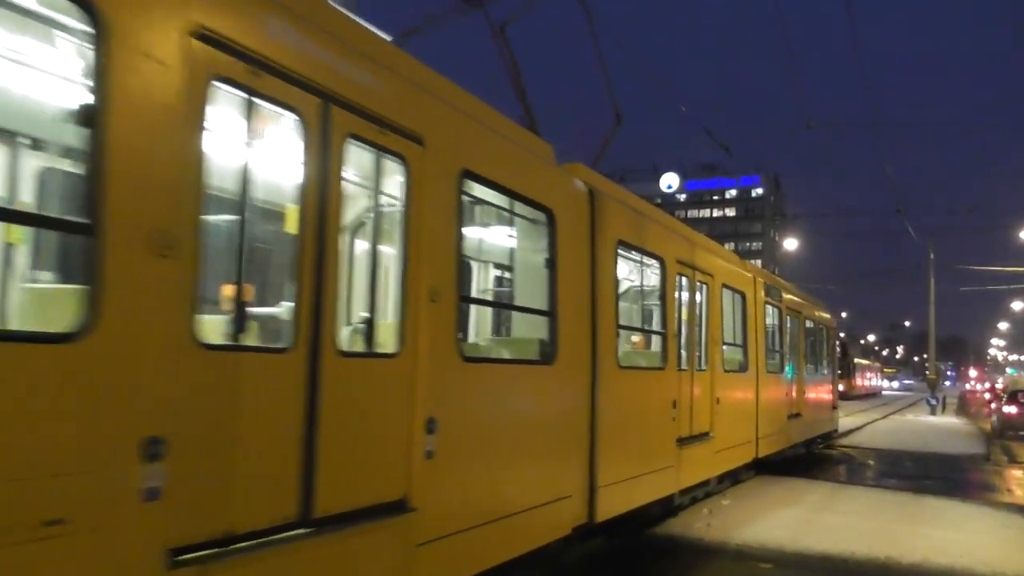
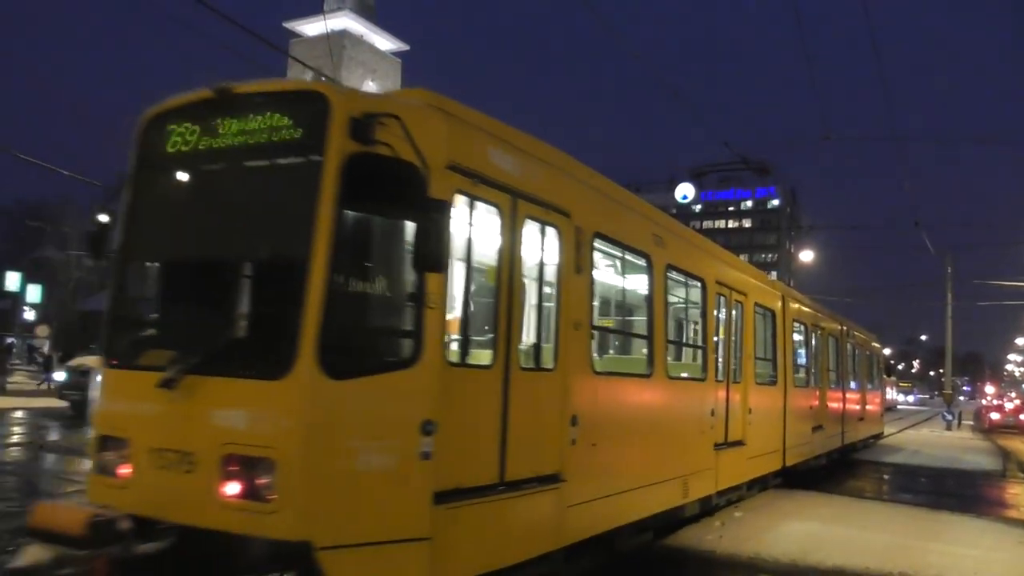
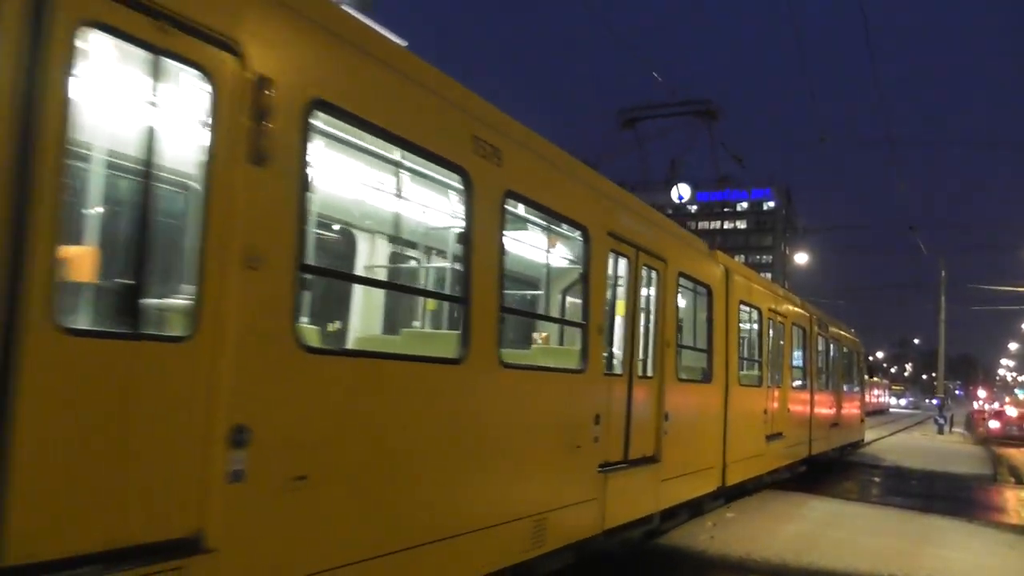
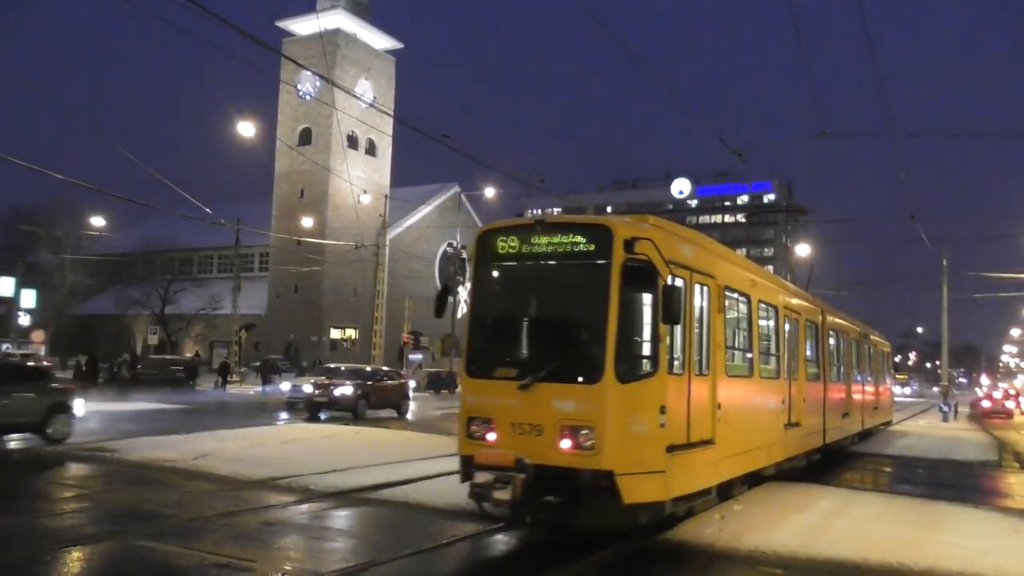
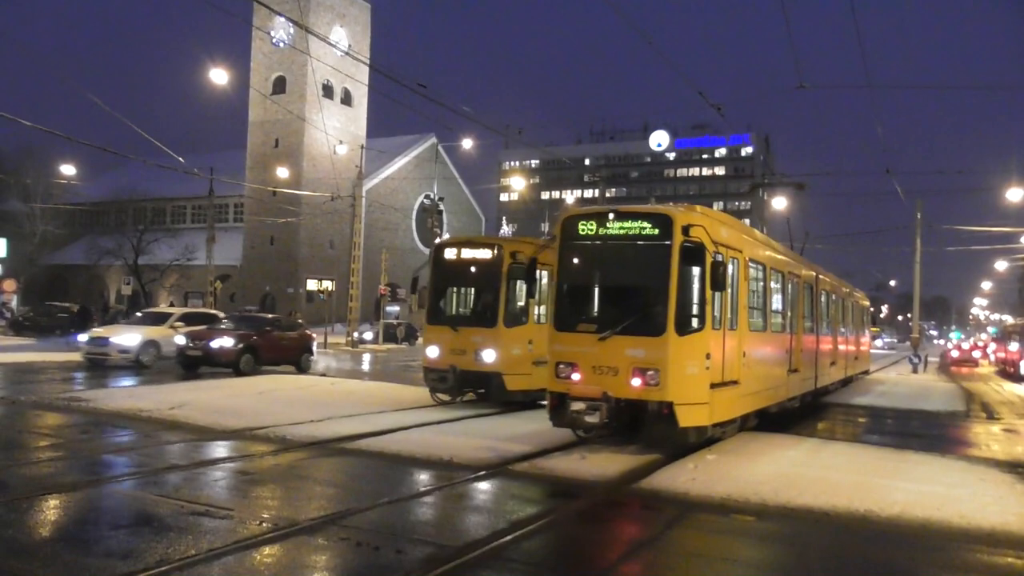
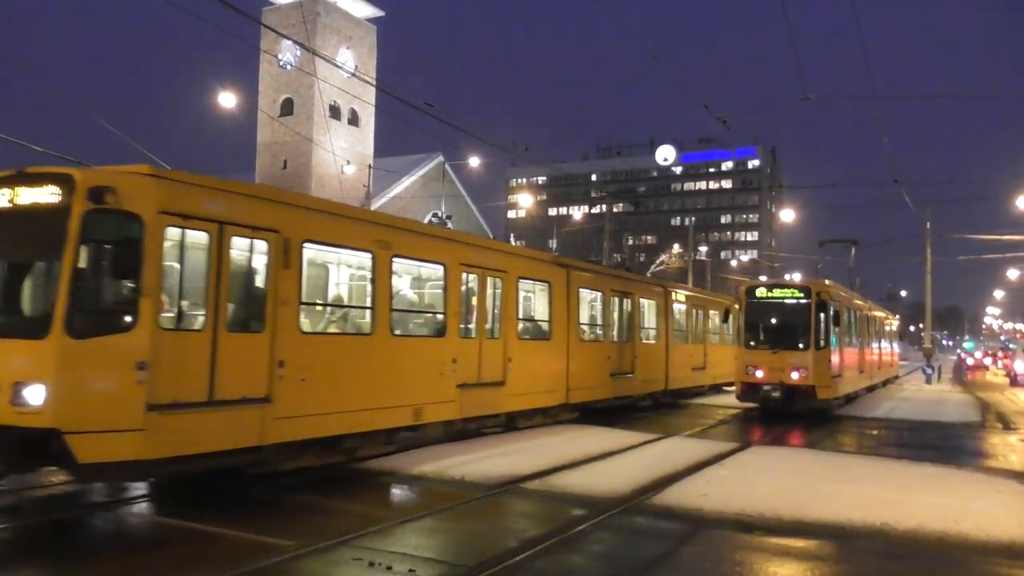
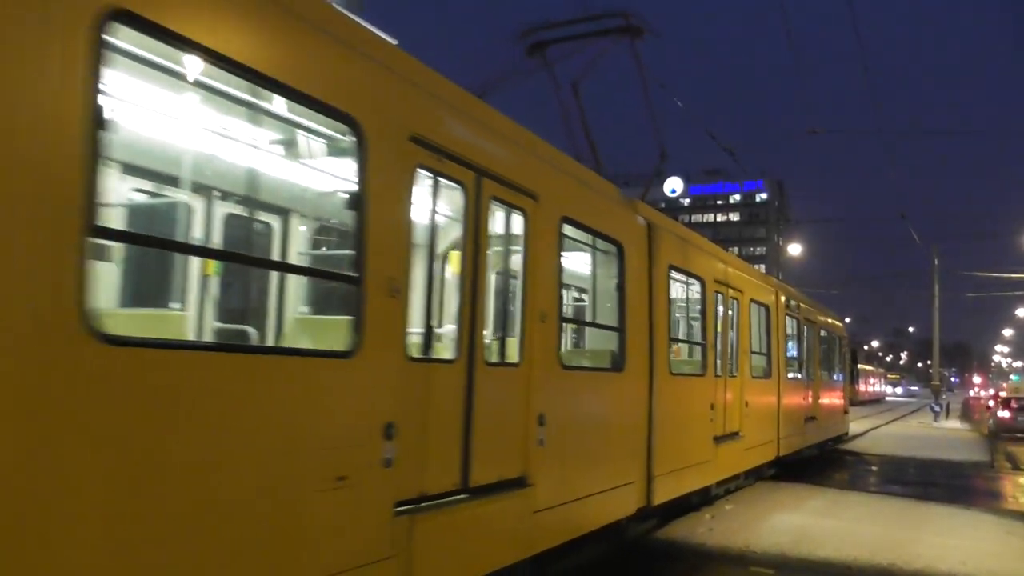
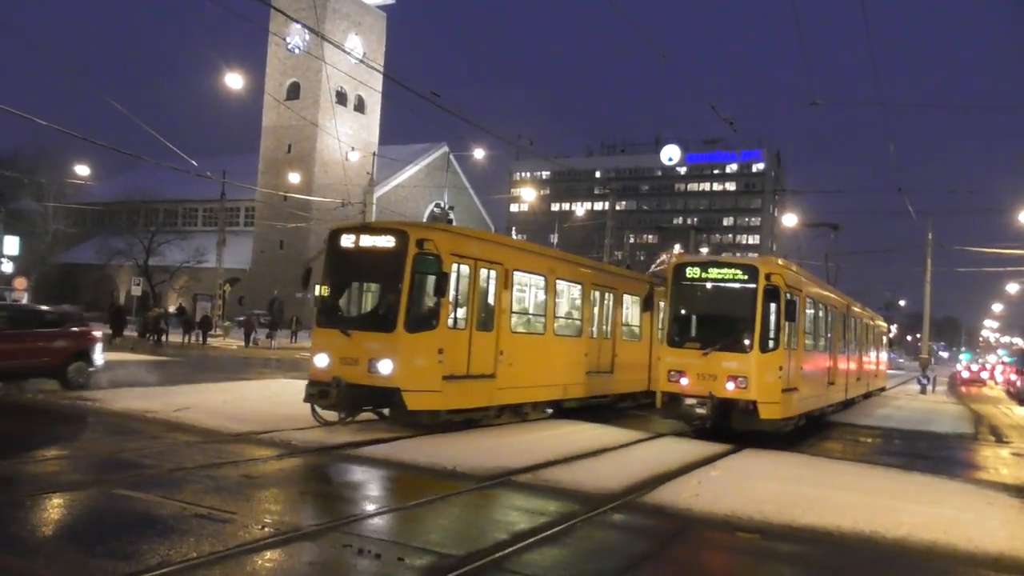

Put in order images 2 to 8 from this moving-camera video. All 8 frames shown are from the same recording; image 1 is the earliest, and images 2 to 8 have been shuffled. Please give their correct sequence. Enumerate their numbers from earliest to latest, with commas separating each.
7, 3, 2, 4, 5, 8, 6
